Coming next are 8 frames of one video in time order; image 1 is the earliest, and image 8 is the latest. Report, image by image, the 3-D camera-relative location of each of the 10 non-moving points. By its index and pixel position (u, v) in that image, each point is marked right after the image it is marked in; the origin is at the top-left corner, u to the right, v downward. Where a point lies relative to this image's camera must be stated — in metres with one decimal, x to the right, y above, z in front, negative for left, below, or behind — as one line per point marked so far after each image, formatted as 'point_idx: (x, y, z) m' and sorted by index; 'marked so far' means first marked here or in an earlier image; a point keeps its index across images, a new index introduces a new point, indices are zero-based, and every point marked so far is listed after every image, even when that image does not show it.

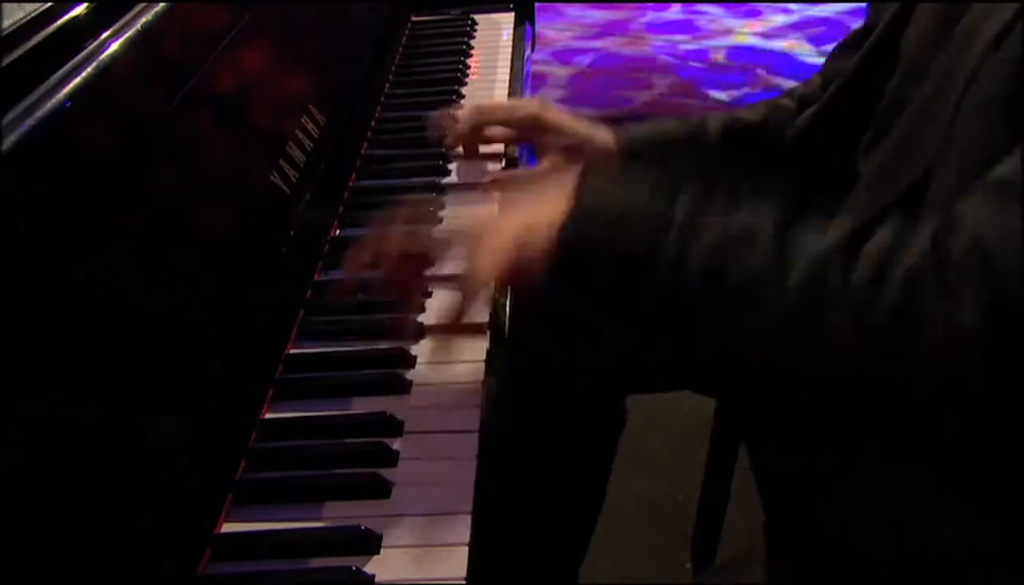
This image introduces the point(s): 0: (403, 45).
0: (-0.2, +0.5, +1.2) m
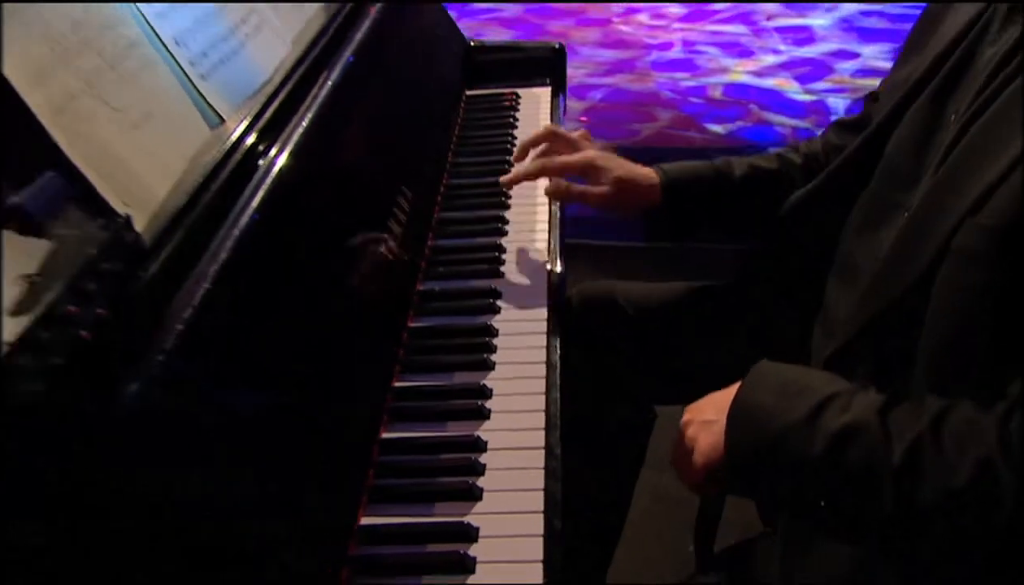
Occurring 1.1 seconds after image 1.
0: (-0.1, +0.4, +1.5) m
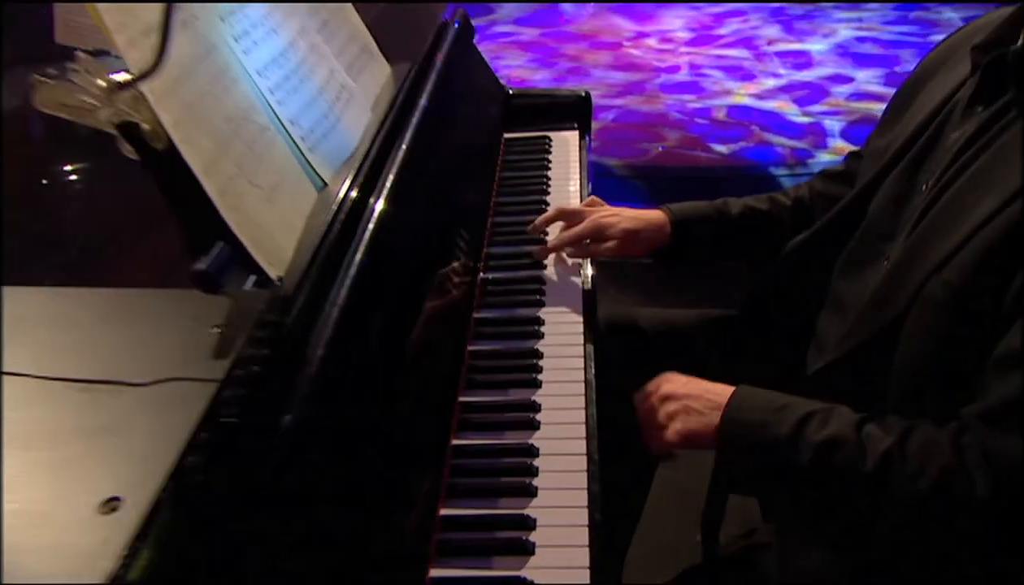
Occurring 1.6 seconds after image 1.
0: (0.0, +0.4, +1.7) m
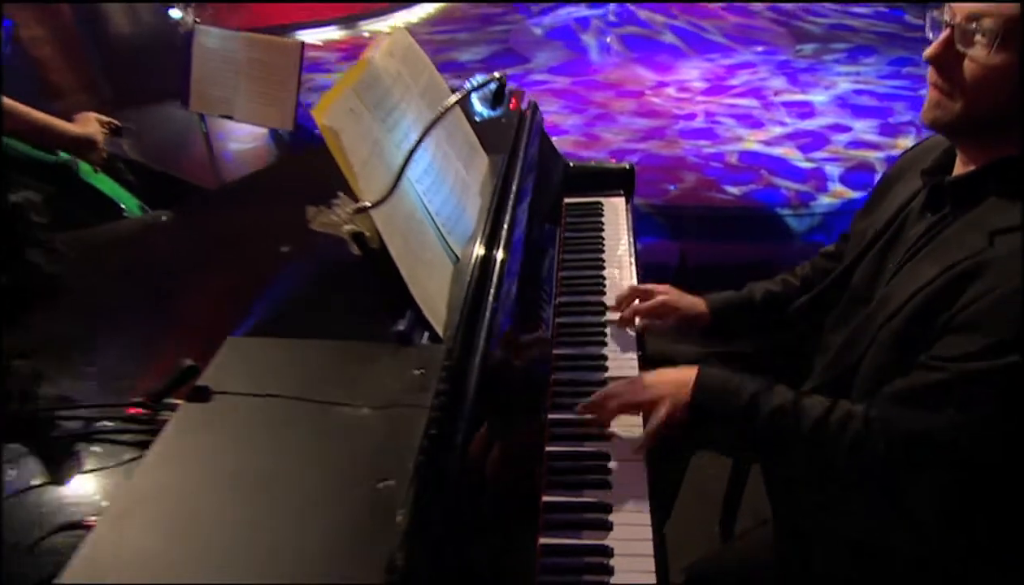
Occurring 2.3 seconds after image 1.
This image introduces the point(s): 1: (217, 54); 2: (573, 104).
0: (+0.2, +0.3, +2.1) m
1: (-1.2, +1.0, +2.4) m
2: (+0.5, +1.4, +4.3) m
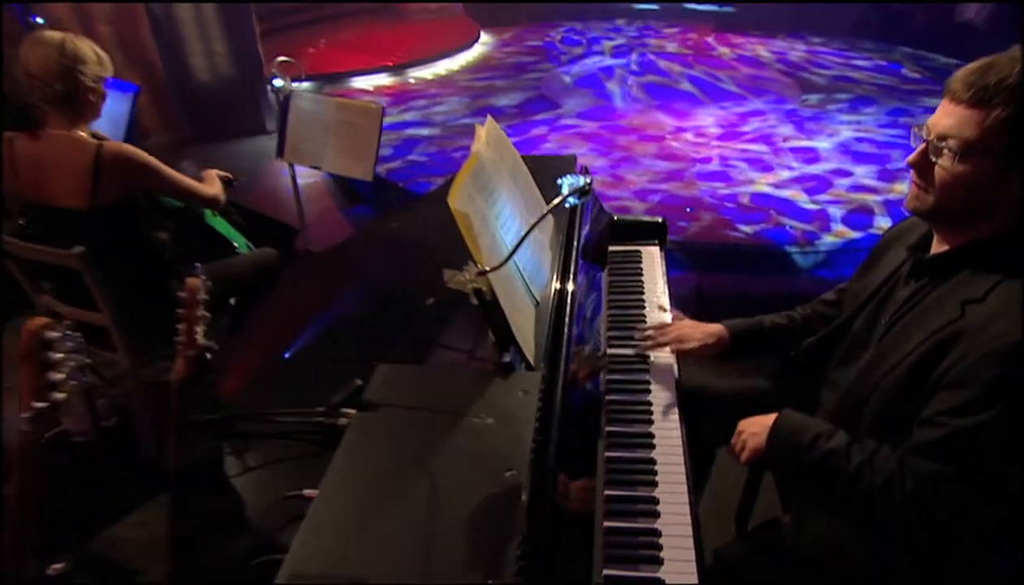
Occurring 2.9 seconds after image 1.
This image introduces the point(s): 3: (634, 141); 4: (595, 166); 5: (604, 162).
0: (+0.4, +0.1, +2.5) m
1: (-1.0, +0.9, +2.9) m
2: (+0.7, +1.2, +4.7) m
3: (+1.0, +1.3, +4.8) m
4: (+0.7, +1.0, +4.9) m
5: (+0.8, +1.1, +4.8) m
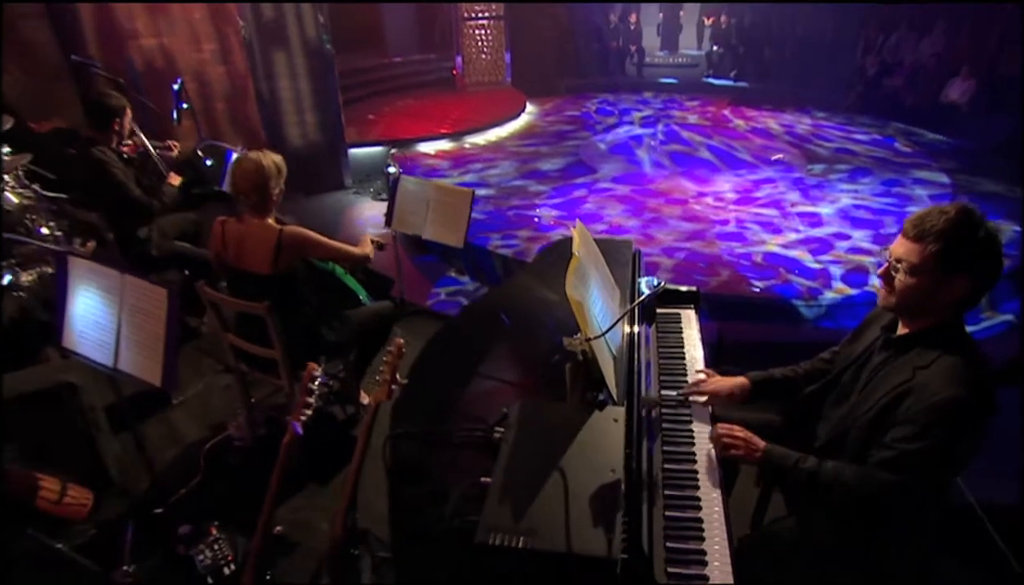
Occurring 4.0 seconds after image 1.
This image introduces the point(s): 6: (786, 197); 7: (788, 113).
0: (+0.8, -0.2, +3.2) m
1: (-0.6, +0.6, +3.6) m
2: (+1.1, +0.8, +5.5) m
3: (+1.4, +0.9, +5.6) m
4: (+1.2, +0.6, +5.7) m
5: (+1.2, +0.7, +5.5) m
6: (+2.9, +1.0, +6.0) m
7: (+4.4, +2.8, +9.2) m
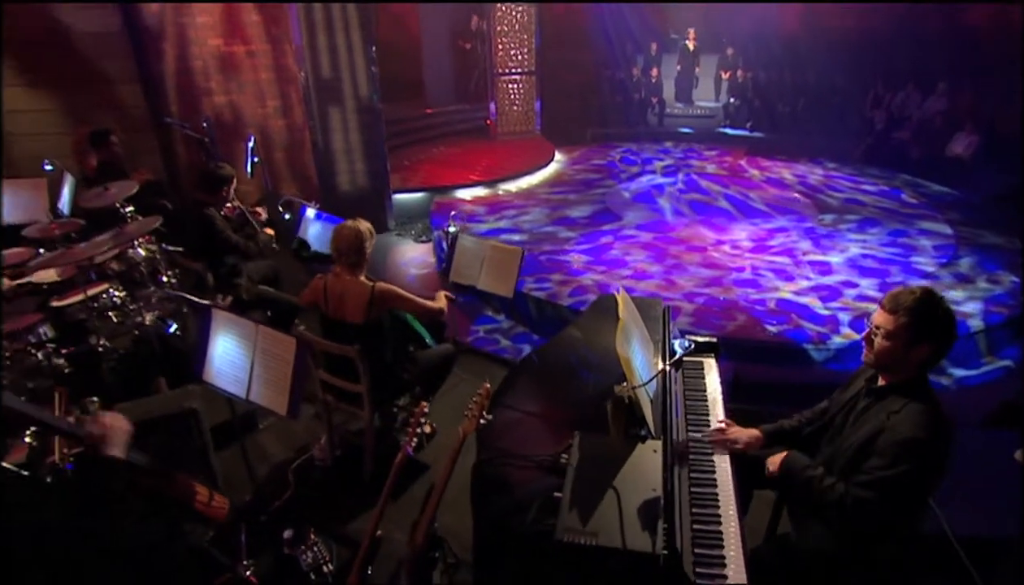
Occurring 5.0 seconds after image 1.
0: (+1.1, -0.5, +3.7) m
1: (-0.3, +0.3, +4.2) m
2: (+1.5, +0.4, +6.0) m
3: (+1.8, +0.4, +6.1) m
4: (+1.5, +0.2, +6.2) m
5: (+1.5, +0.2, +6.1) m
6: (+3.2, +0.5, +6.5) m
7: (+4.9, +2.2, +9.8) m
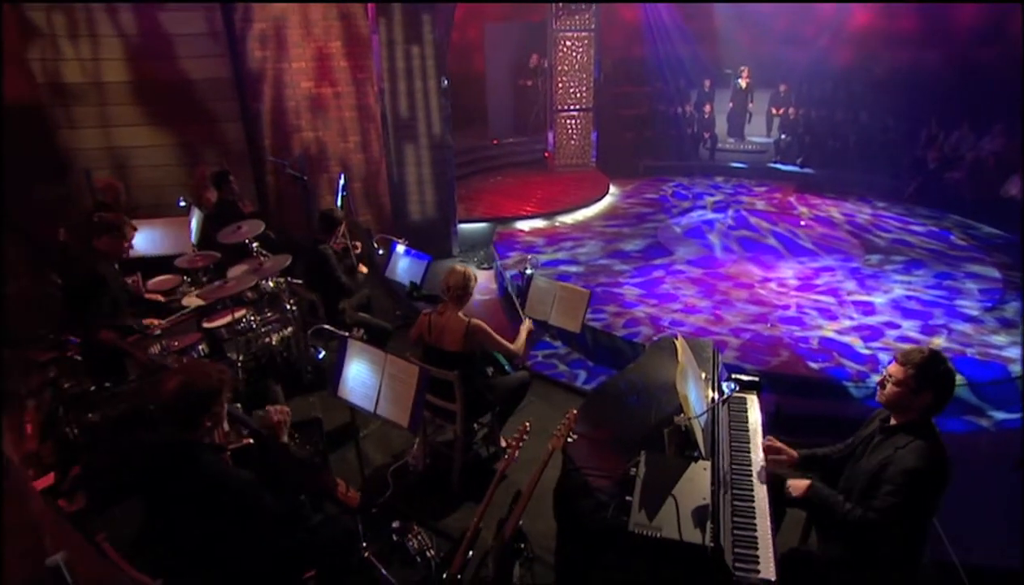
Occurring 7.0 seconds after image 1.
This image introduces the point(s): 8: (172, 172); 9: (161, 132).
0: (+1.6, -0.8, +4.2) m
1: (+0.3, 0.0, +4.9) m
2: (+2.2, 0.0, +6.6) m
3: (+2.5, 0.0, +6.6) m
4: (+2.2, -0.2, +6.7) m
5: (+2.2, -0.1, +6.6) m
6: (+3.9, +0.1, +6.9) m
7: (+5.9, +1.6, +10.1) m
8: (-4.8, +1.7, +8.1) m
9: (-4.8, +2.2, +7.9) m
